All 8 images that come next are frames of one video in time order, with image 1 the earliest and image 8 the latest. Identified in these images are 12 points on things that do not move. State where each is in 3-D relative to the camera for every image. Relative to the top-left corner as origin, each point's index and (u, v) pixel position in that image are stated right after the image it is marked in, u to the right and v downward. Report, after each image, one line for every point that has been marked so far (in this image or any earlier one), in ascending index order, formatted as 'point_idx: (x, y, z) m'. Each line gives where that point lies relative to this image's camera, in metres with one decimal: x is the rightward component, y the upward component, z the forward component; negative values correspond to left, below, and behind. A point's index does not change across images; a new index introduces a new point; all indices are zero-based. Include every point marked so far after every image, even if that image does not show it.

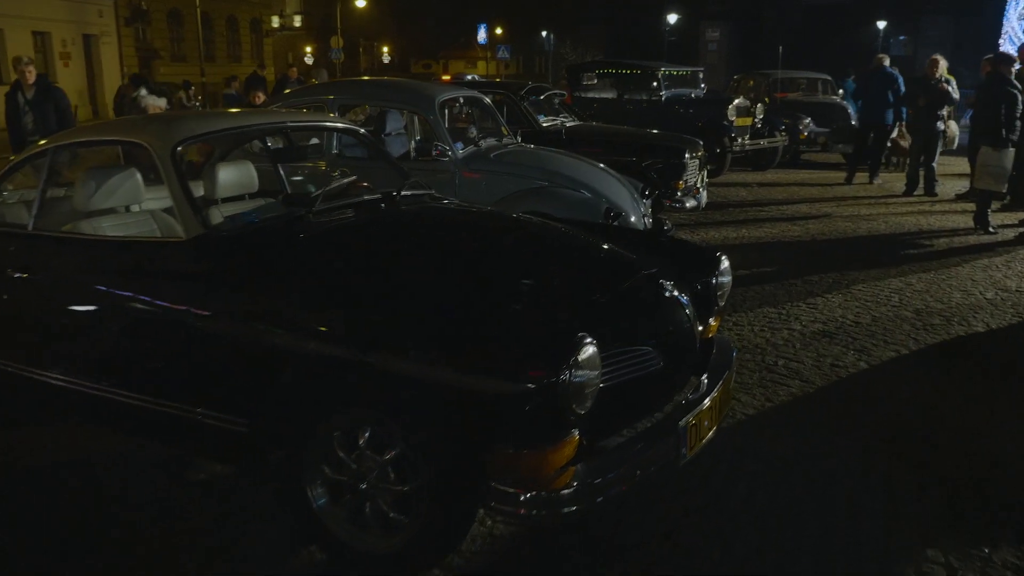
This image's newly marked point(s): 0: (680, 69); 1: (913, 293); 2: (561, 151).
0: (+3.6, +4.8, +17.1) m
1: (+3.5, 0.0, +6.9) m
2: (+0.5, +1.3, +7.7) m
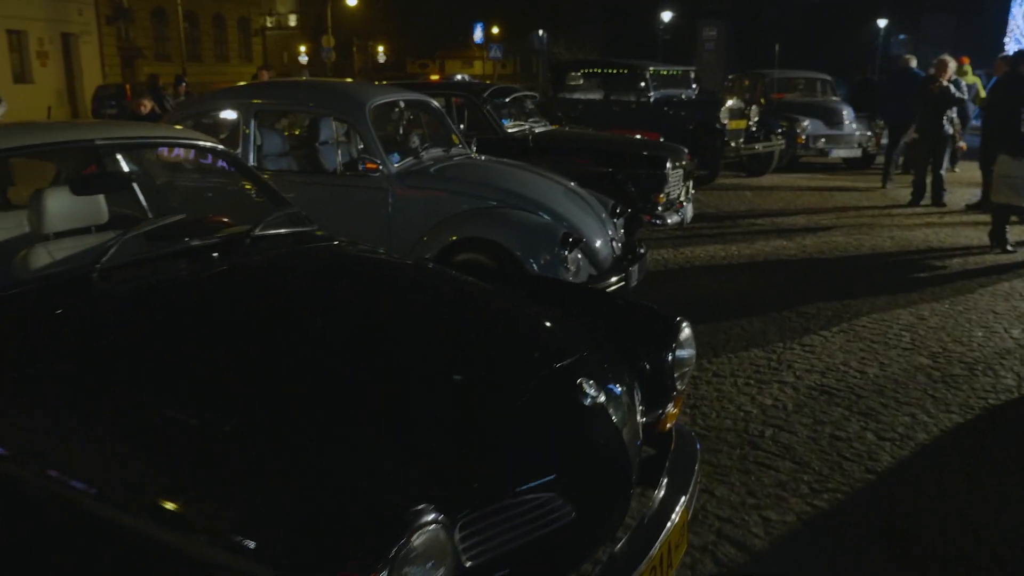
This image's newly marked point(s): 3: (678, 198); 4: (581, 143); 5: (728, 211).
0: (+3.2, +4.5, +16.1) m
1: (+3.1, -0.3, +5.9) m
2: (+0.1, +1.1, +6.7) m
3: (+1.8, +1.0, +8.5) m
4: (+0.7, +1.5, +8.4) m
5: (+3.1, +1.1, +11.3) m
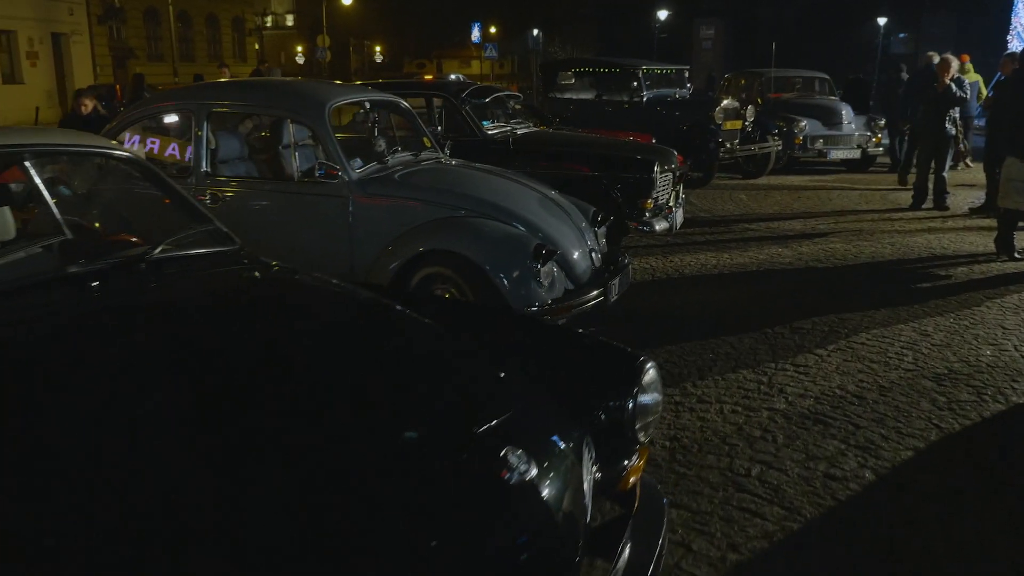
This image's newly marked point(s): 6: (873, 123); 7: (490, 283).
0: (+3.0, +4.4, +15.6) m
1: (+2.9, -0.4, +5.5) m
2: (-0.1, +1.0, +6.3) m
3: (+1.6, +0.9, +8.1) m
4: (+0.5, +1.4, +7.9) m
5: (+2.9, +1.0, +10.9) m
6: (+7.2, +3.3, +15.7) m
7: (-0.1, 0.0, +5.0) m
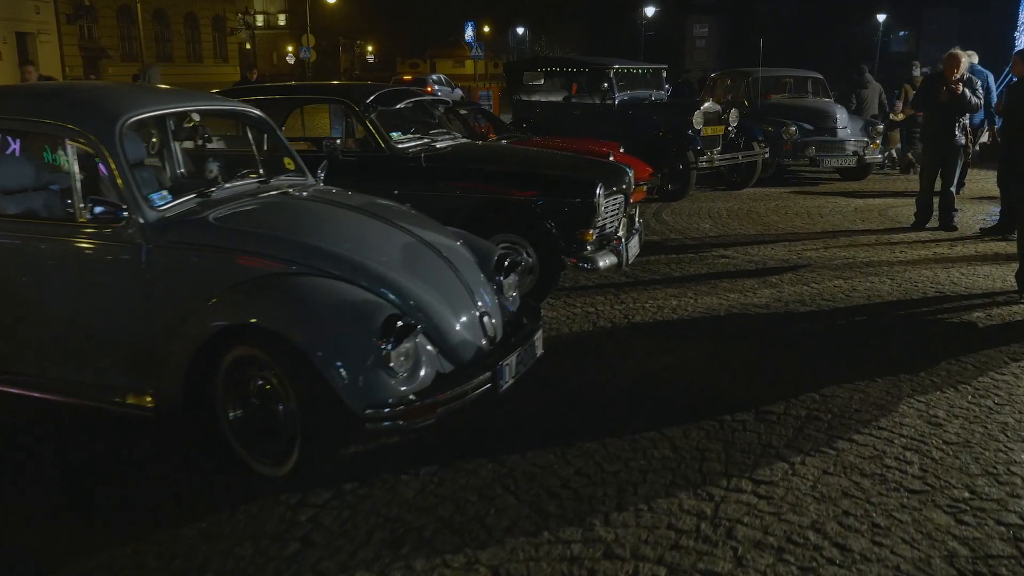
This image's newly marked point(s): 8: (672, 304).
0: (+2.3, +4.0, +14.2) m
1: (+2.2, -0.8, +4.0) m
2: (-0.9, +0.5, +4.8) m
3: (+0.9, +0.4, +6.6) m
4: (-0.2, +1.0, +6.5) m
5: (+2.2, +0.6, +9.4) m
6: (+6.5, +2.9, +14.2) m
7: (-0.9, -0.4, +3.5) m
8: (+1.4, -0.1, +6.7) m
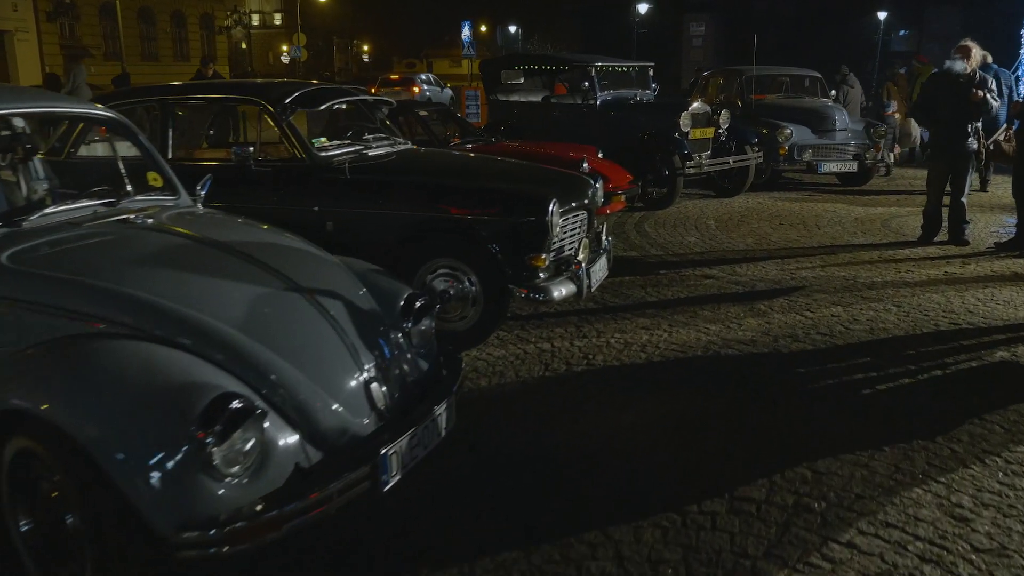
0: (+1.8, +3.8, +13.2) m
1: (+1.8, -1.1, +3.0) m
2: (-1.3, +0.3, +3.8) m
3: (+0.4, +0.2, +5.7) m
4: (-0.6, +0.8, +5.5) m
5: (+1.8, +0.3, +8.4) m
6: (+6.1, +2.7, +13.2) m
7: (-1.3, -0.6, +2.6) m
8: (+0.9, -0.4, +5.7) m
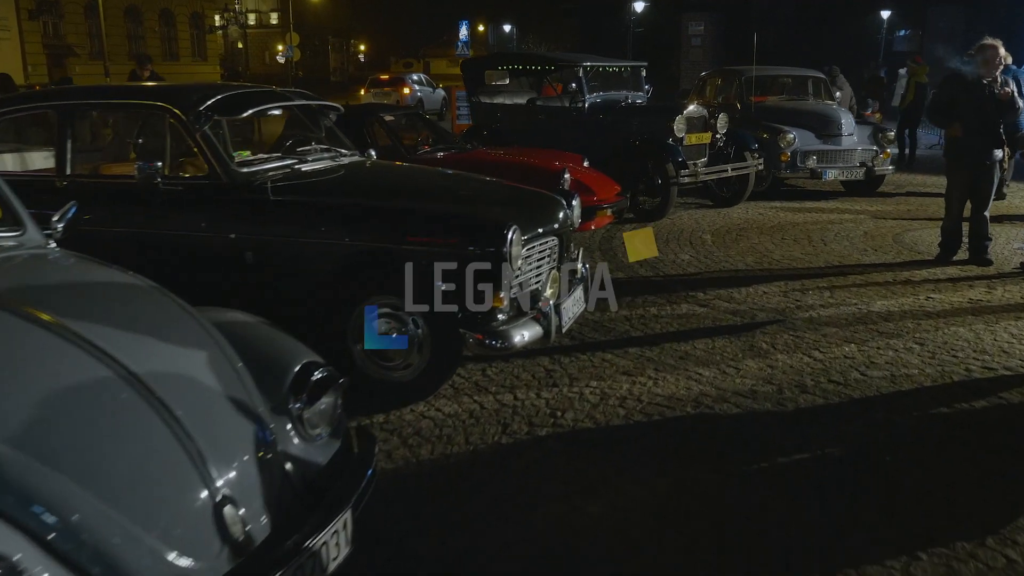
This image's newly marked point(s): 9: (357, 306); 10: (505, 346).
0: (+1.6, +3.5, +12.3) m
1: (+1.5, -1.3, +2.1) m
2: (-1.6, +0.1, +3.0) m
3: (+0.2, 0.0, +4.8) m
4: (-0.9, +0.5, +4.6) m
5: (+1.5, +0.1, +7.6) m
6: (+5.8, +2.4, +12.3) m
7: (-1.6, -0.9, +1.7) m
8: (+0.7, -0.6, +4.9) m
9: (-0.9, -0.1, +4.6) m
10: (0.0, -0.3, +4.4) m
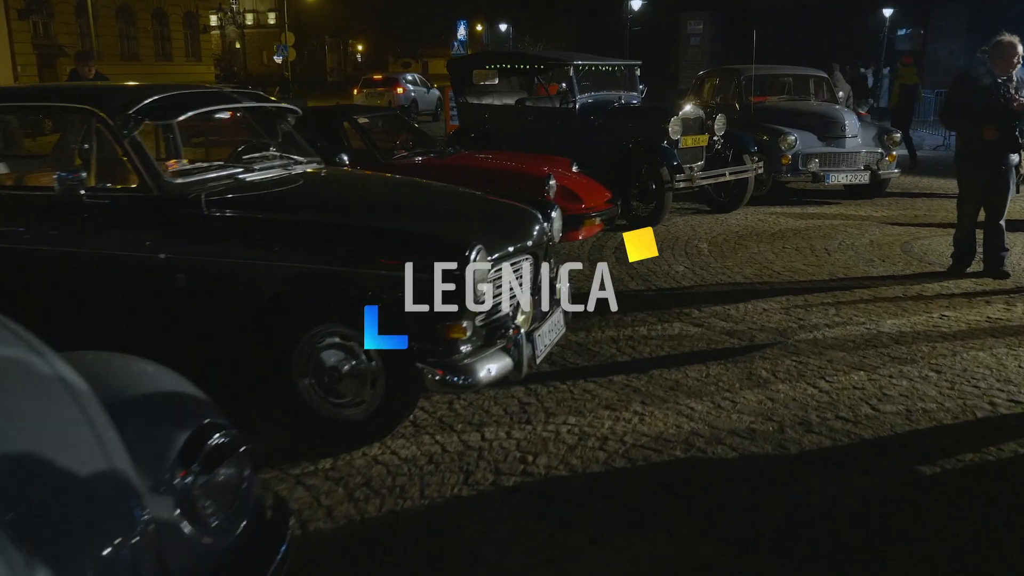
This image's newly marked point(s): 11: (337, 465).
0: (+1.4, +3.4, +11.8) m
1: (+1.3, -1.5, +1.6) m
2: (-1.7, -0.1, +2.4) m
3: (0.0, -0.2, +4.3) m
4: (-1.1, +0.4, +4.1) m
5: (+1.3, 0.0, +7.0) m
6: (+5.7, +2.3, +11.8) m
7: (-1.7, -1.0, +1.1) m
8: (+0.5, -0.8, +4.3) m
9: (-1.1, -0.2, +4.1) m
10: (-0.2, -0.5, +3.9) m
11: (-0.9, -0.9, +3.9) m
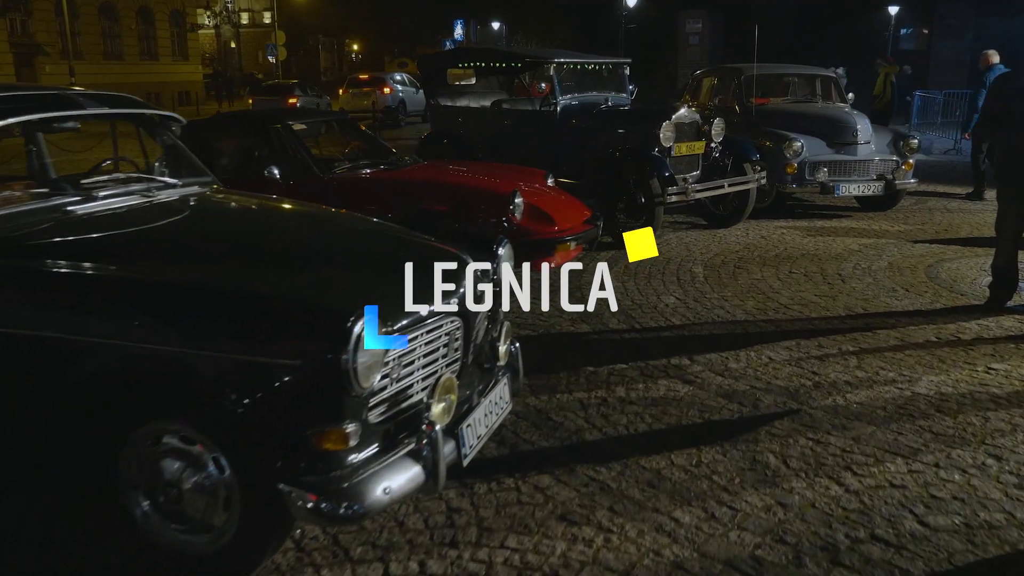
0: (+1.1, +3.1, +10.6) m
1: (+1.0, -1.8, +0.4) m
2: (-2.1, -0.4, +1.3) m
3: (-0.3, -0.5, +3.1) m
4: (-1.4, +0.1, +2.9) m
5: (+1.0, -0.3, +5.9) m
6: (+5.3, +2.0, +10.6) m
7: (-2.1, -1.3, 0.0) m
8: (+0.2, -1.1, +3.2) m
9: (-1.4, -0.5, +2.9) m
10: (-0.6, -0.8, +2.7) m
11: (-1.2, -1.2, +2.8) m
